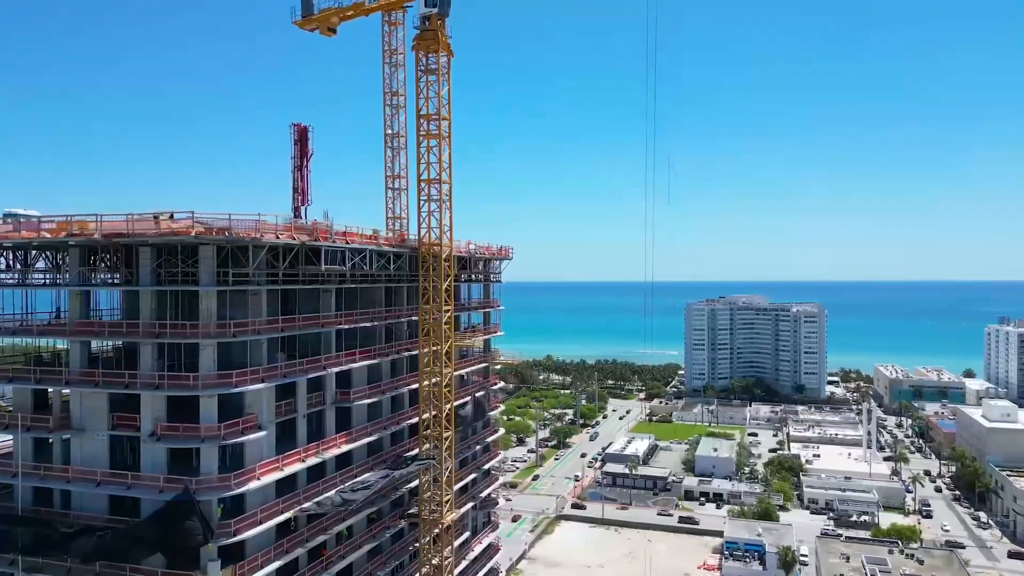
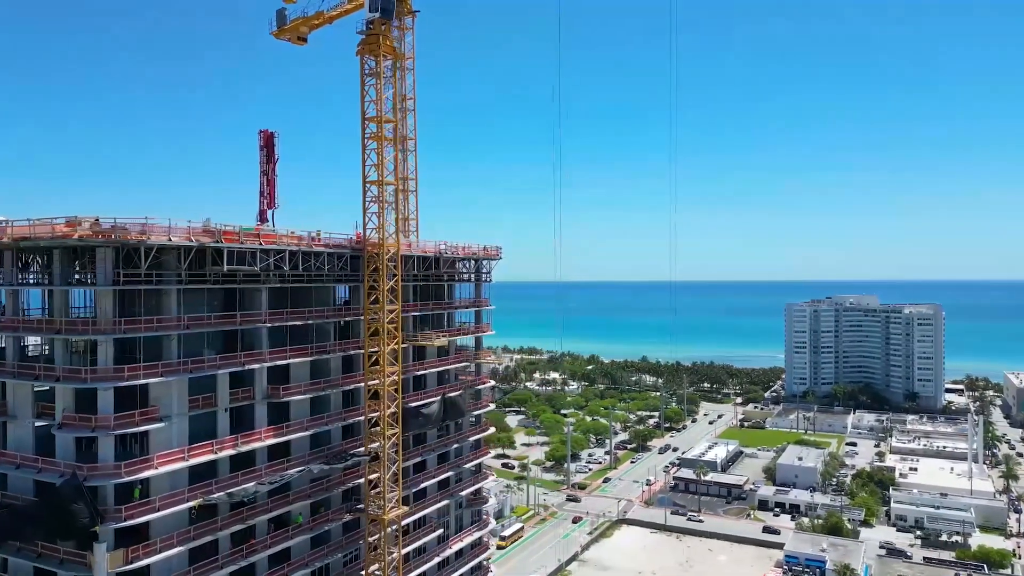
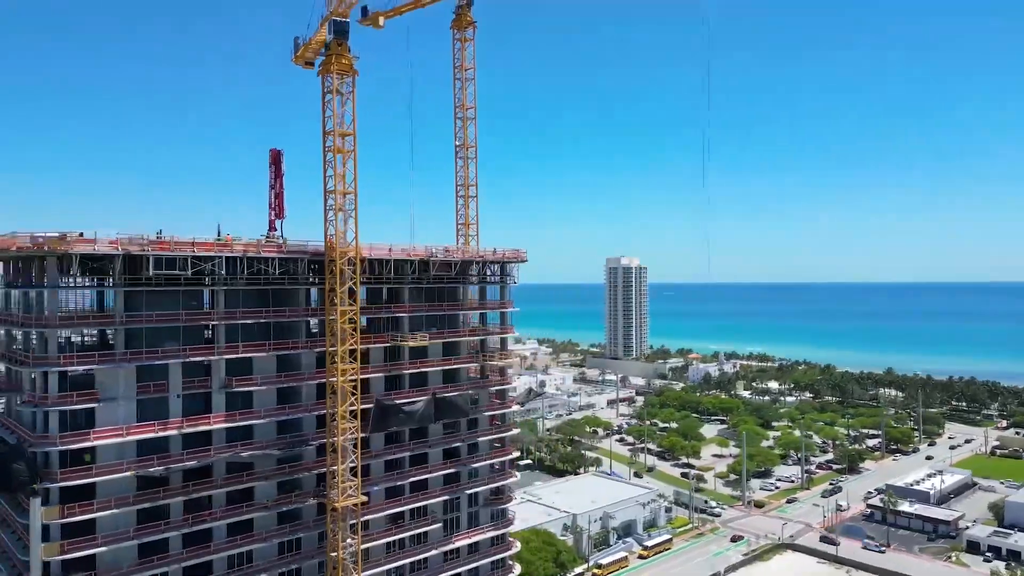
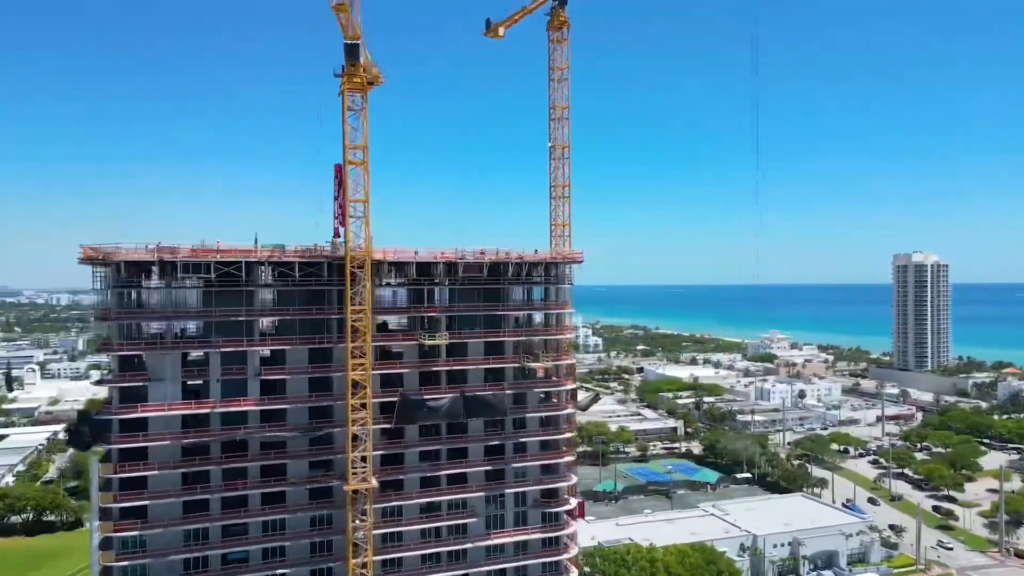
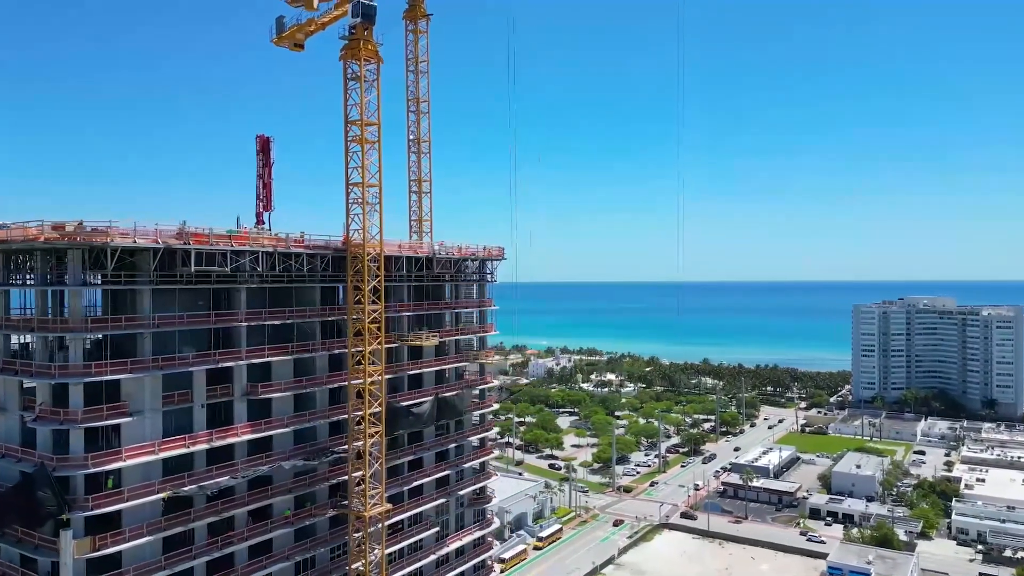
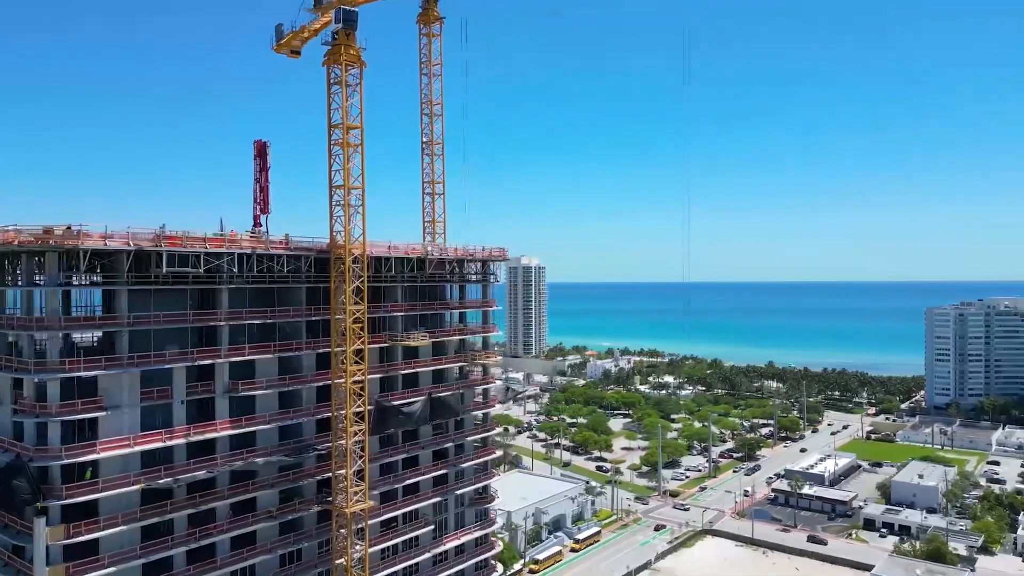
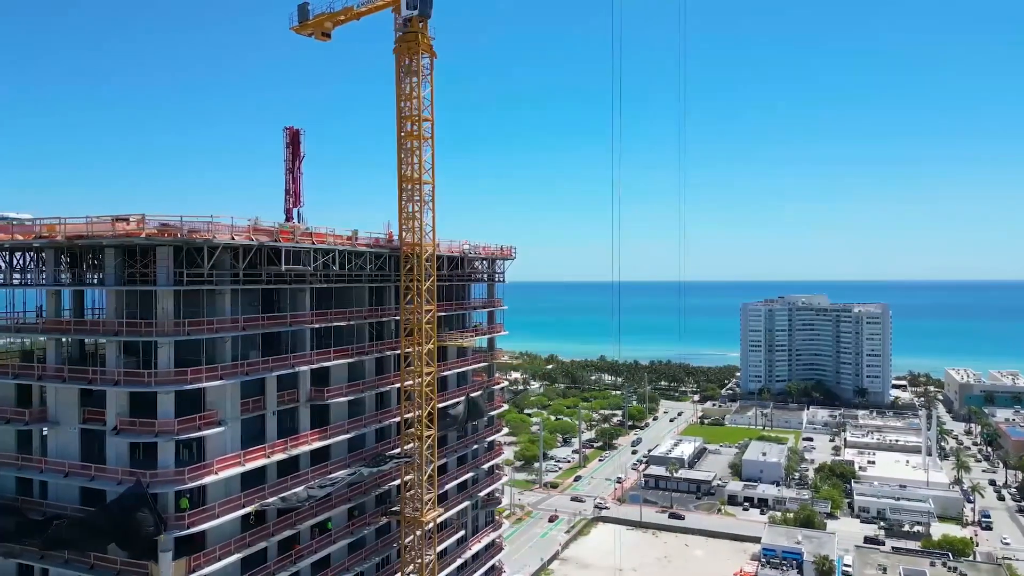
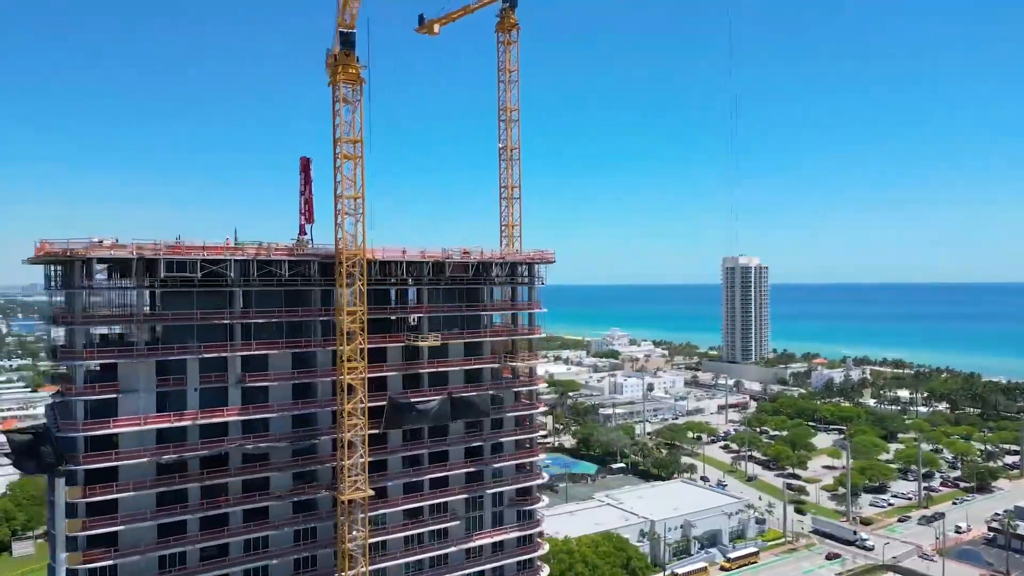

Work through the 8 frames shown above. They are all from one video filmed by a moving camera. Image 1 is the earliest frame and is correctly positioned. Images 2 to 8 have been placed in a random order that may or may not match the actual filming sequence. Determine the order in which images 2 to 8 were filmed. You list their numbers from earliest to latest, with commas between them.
7, 2, 5, 6, 3, 8, 4
